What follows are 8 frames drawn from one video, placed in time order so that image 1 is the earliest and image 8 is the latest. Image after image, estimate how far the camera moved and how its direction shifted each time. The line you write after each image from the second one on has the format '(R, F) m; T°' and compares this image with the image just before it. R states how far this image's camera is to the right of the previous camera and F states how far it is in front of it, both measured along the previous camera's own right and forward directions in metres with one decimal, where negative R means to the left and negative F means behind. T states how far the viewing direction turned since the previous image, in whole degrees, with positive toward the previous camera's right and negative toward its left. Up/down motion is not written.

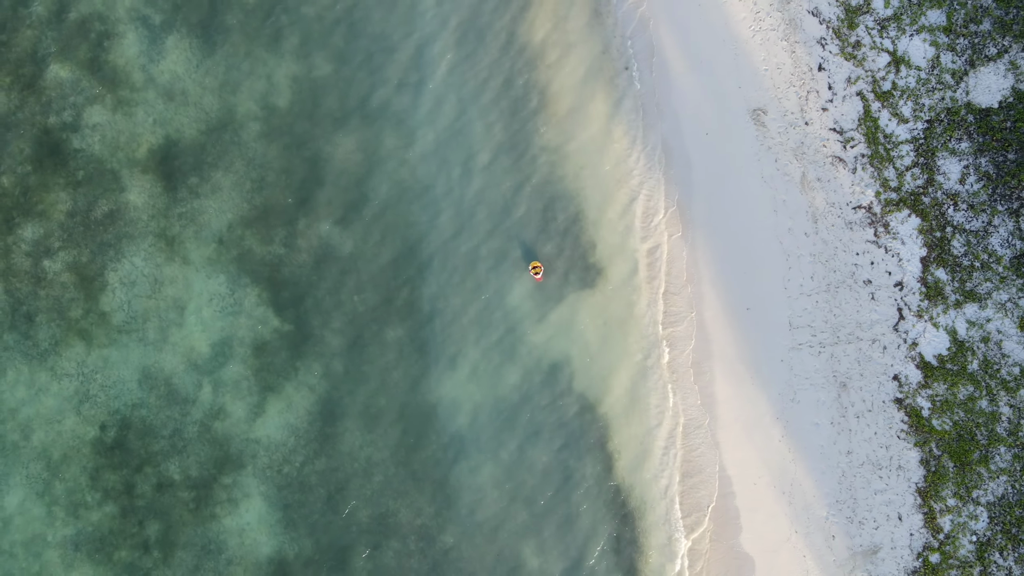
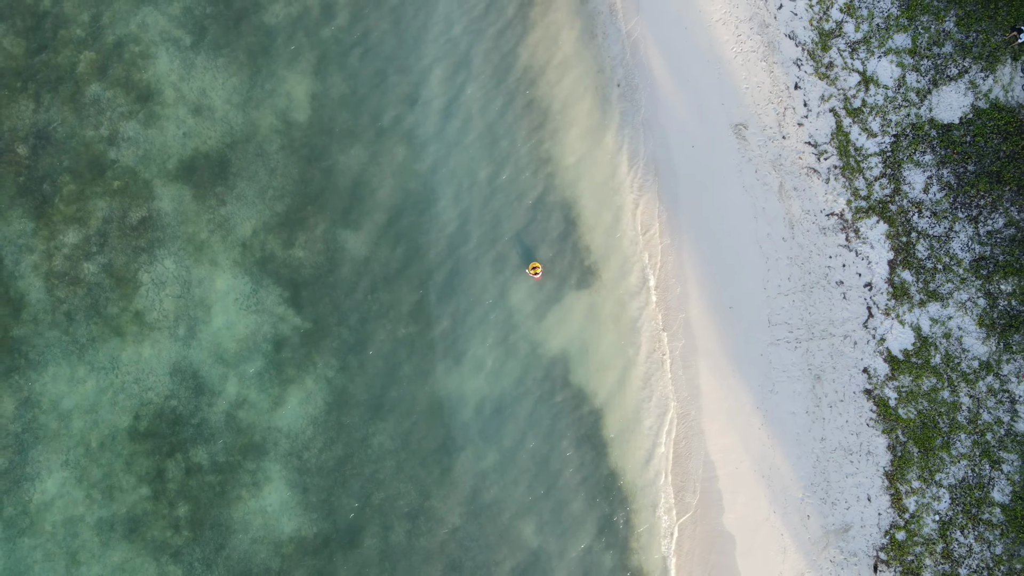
(0.0, -1.2) m; 0°
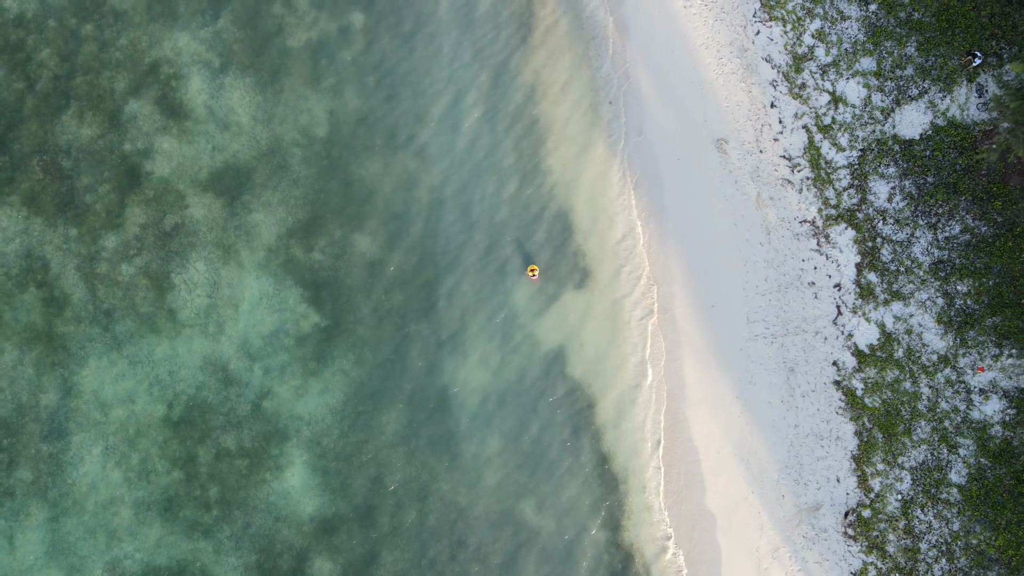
(0.0, -1.5) m; 0°
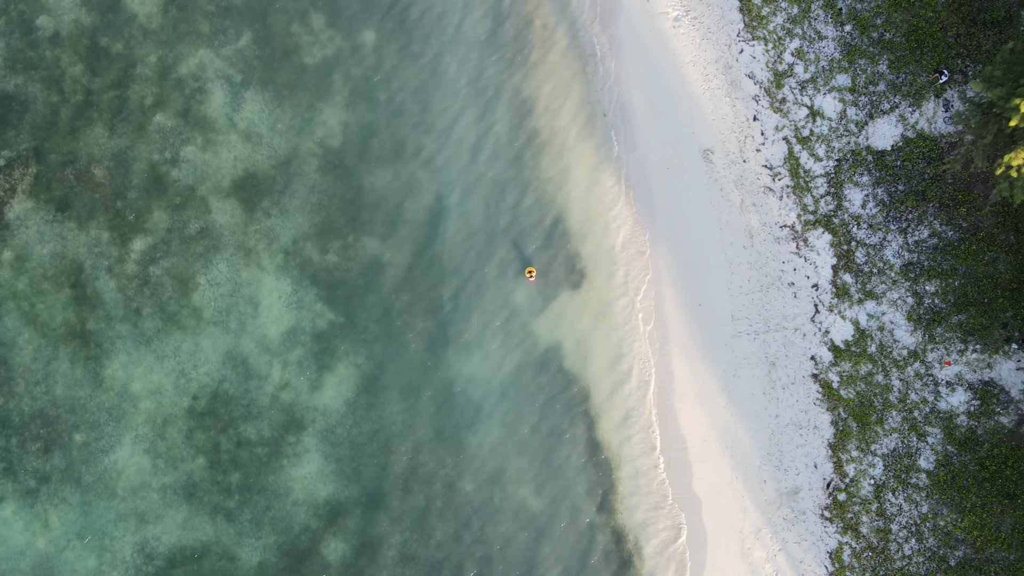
(0.0, -1.3) m; 0°
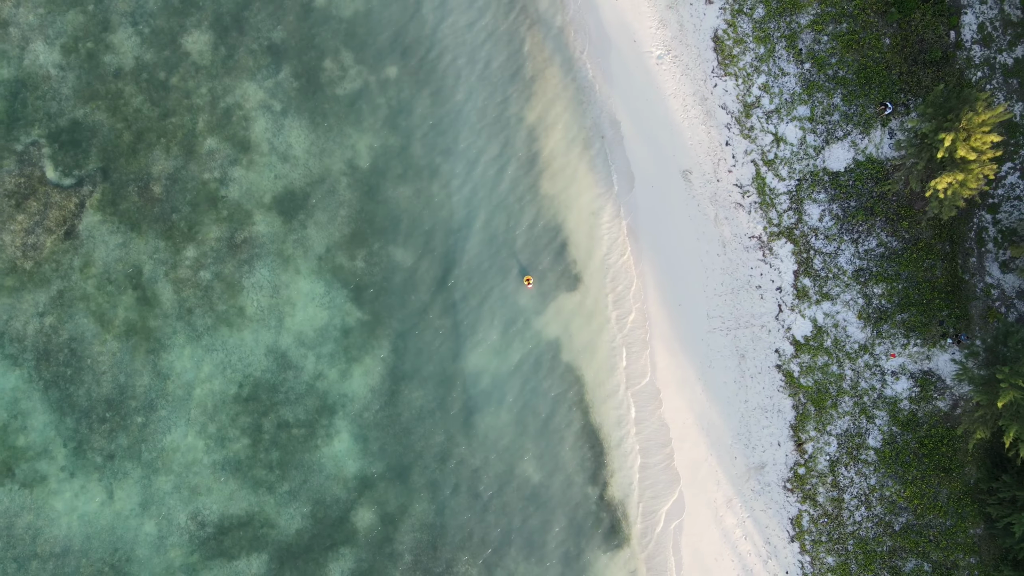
(-0.1, -2.7) m; 0°
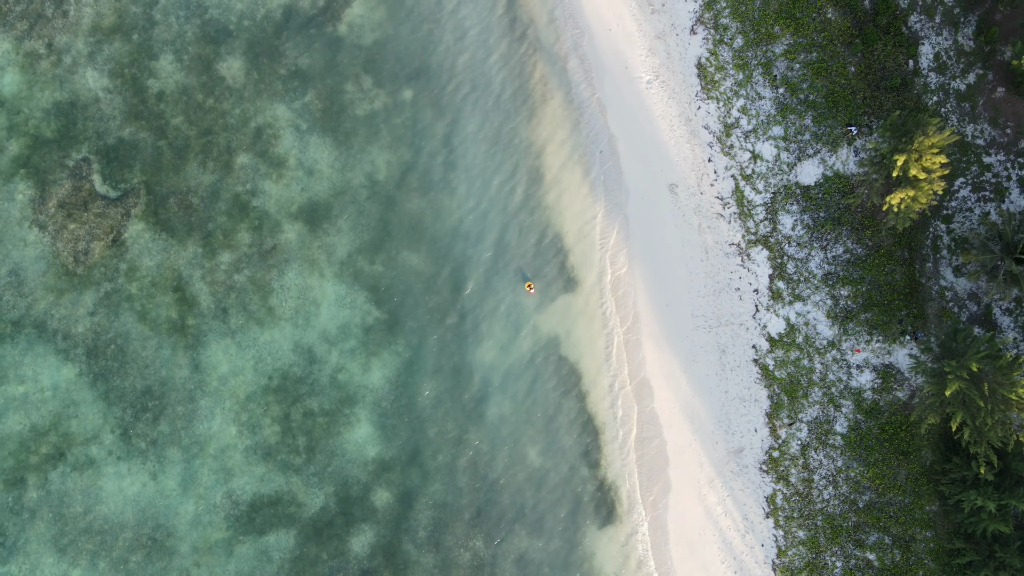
(-0.1, -2.3) m; 0°
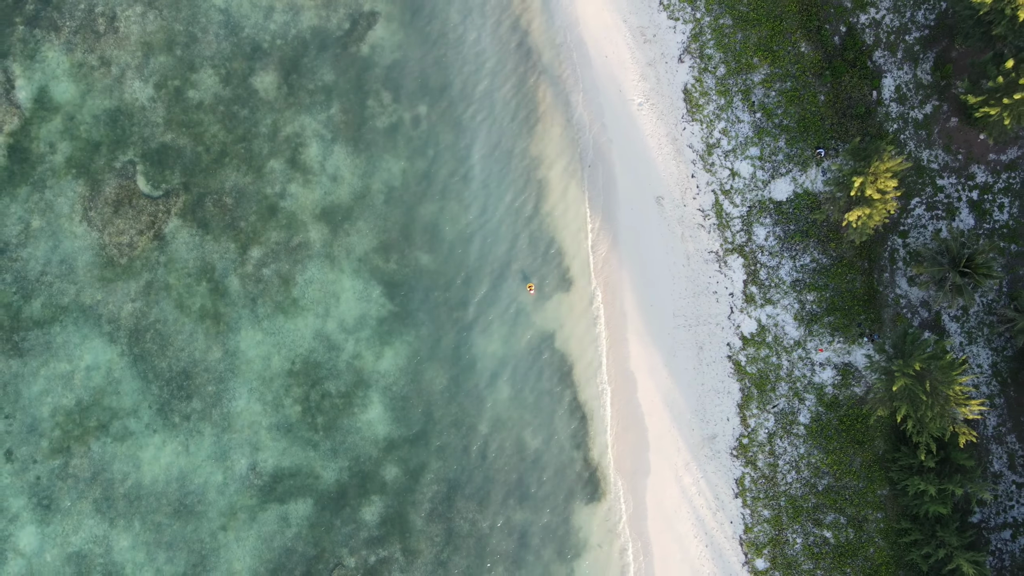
(0.0, -2.6) m; 0°
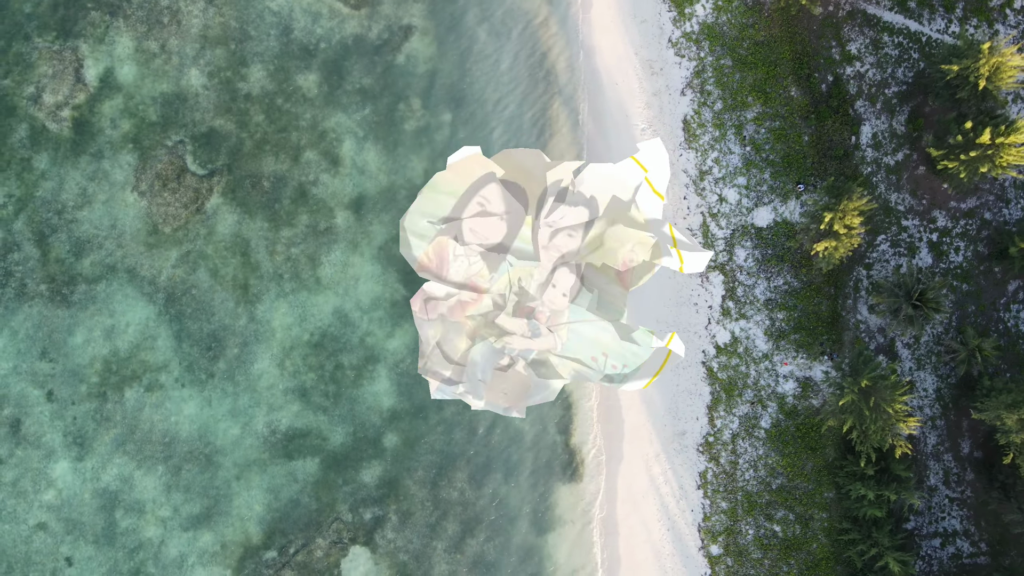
(0.0, -2.8) m; 0°
